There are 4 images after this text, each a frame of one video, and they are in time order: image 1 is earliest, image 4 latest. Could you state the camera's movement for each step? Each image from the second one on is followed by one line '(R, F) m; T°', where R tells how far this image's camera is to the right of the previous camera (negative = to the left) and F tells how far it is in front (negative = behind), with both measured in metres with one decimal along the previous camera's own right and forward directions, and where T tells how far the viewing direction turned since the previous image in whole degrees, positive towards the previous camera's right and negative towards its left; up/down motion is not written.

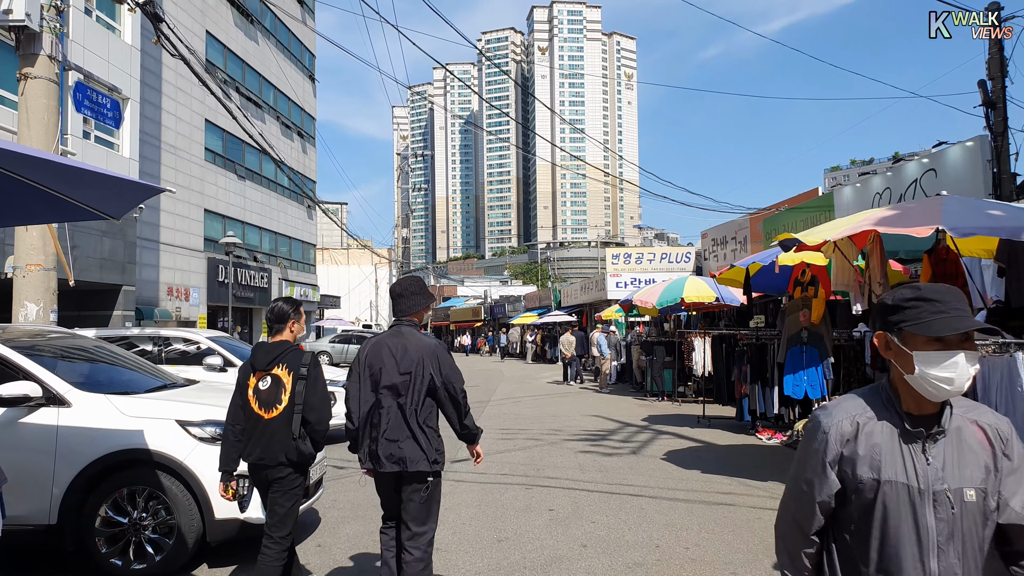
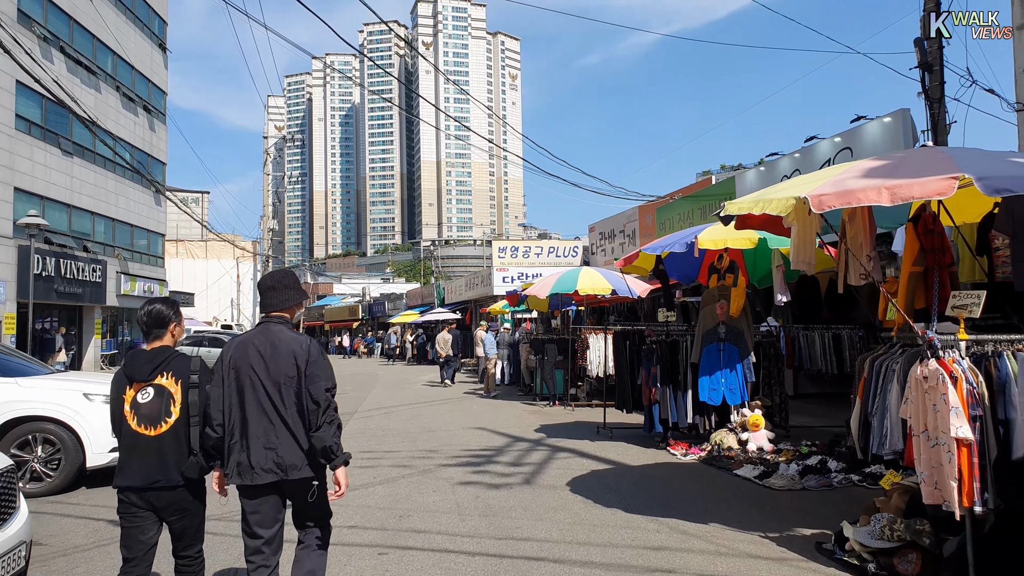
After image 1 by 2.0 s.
(+0.2, +1.9) m; +8°
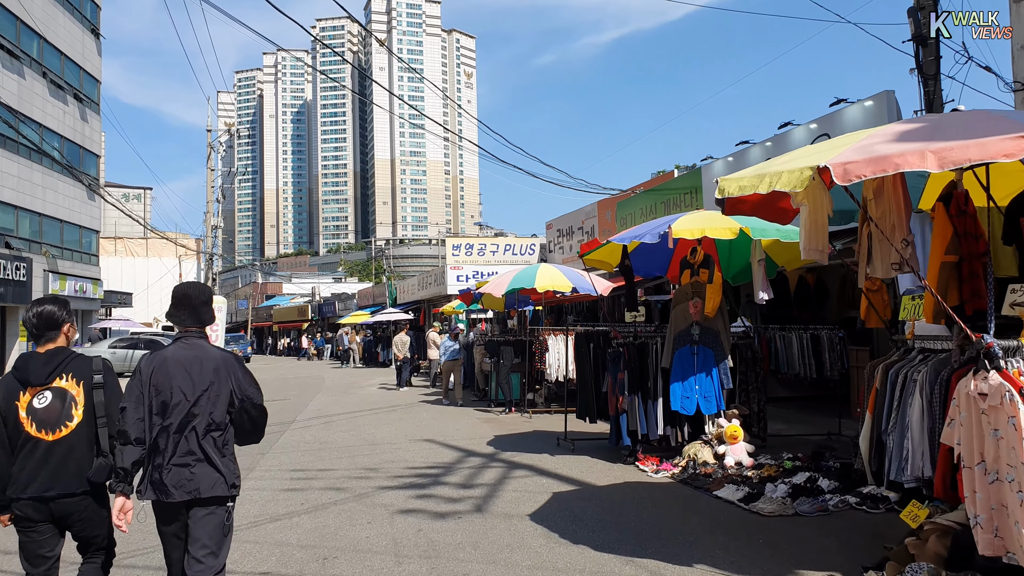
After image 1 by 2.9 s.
(+0.1, +1.0) m; +3°
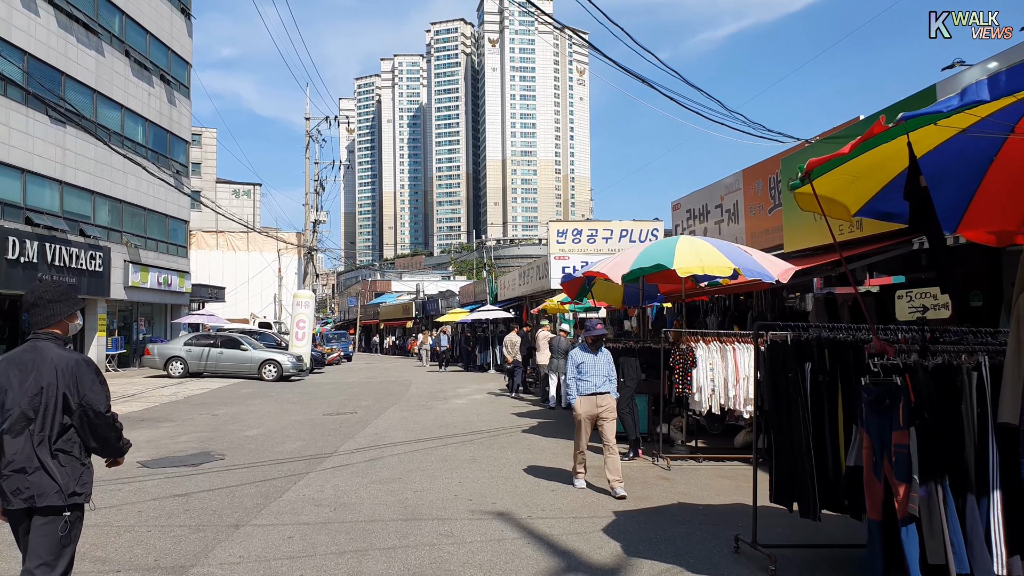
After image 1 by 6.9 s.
(-0.2, +4.1) m; -8°
